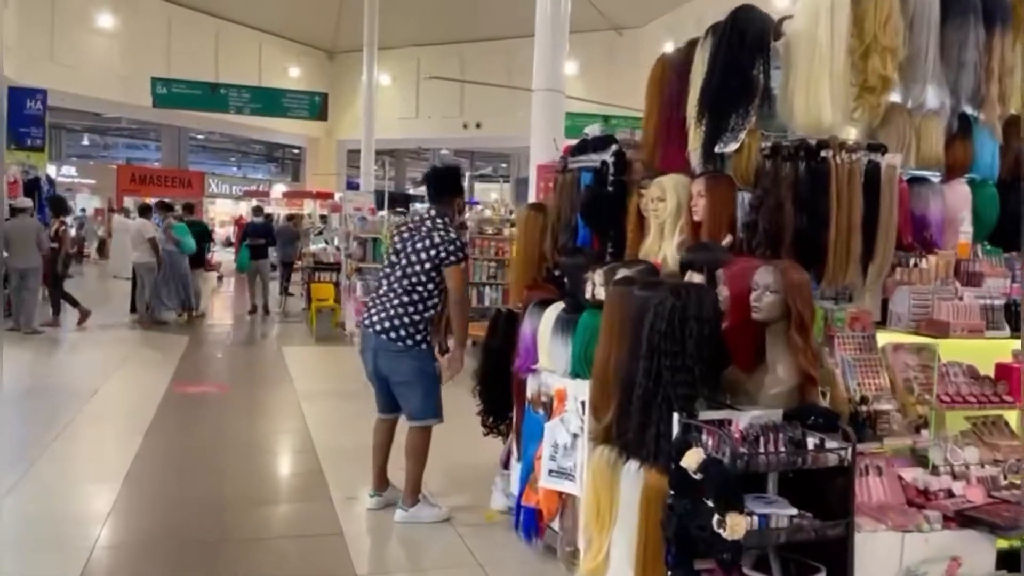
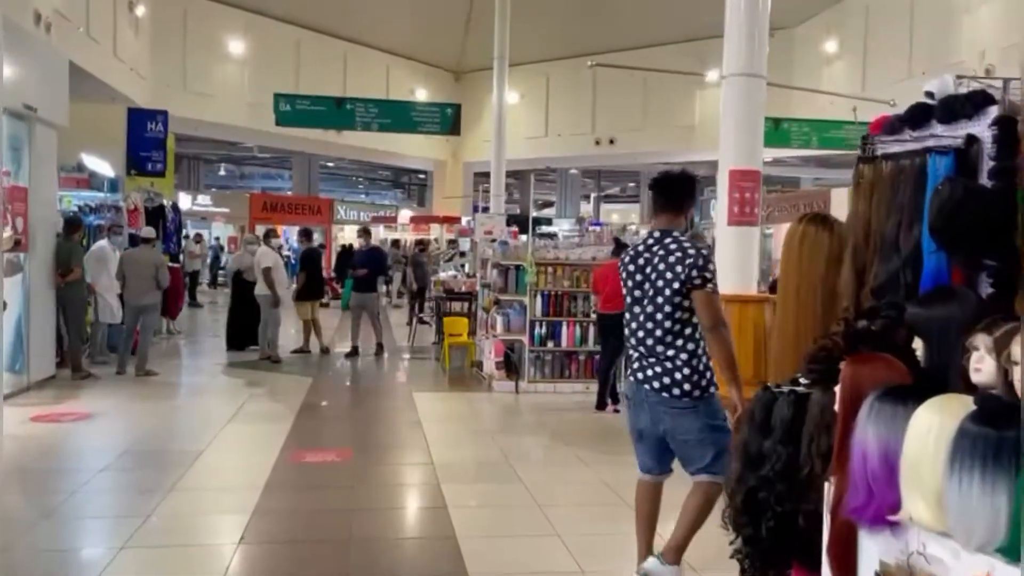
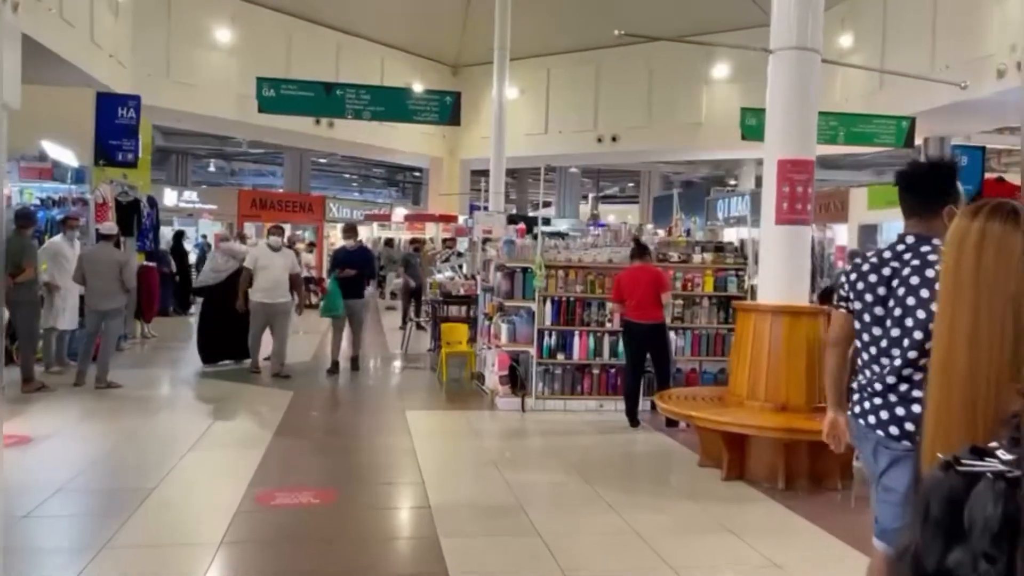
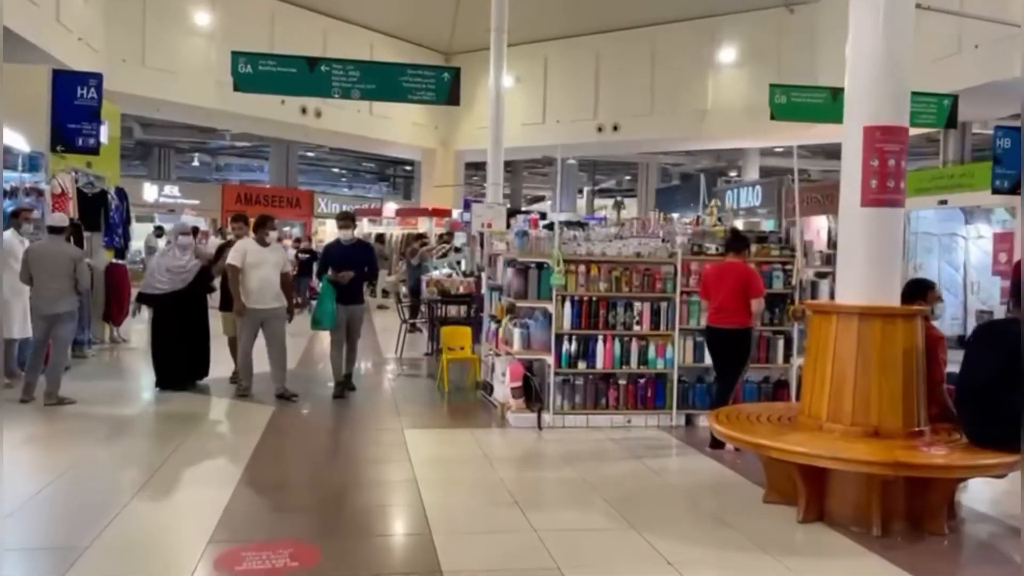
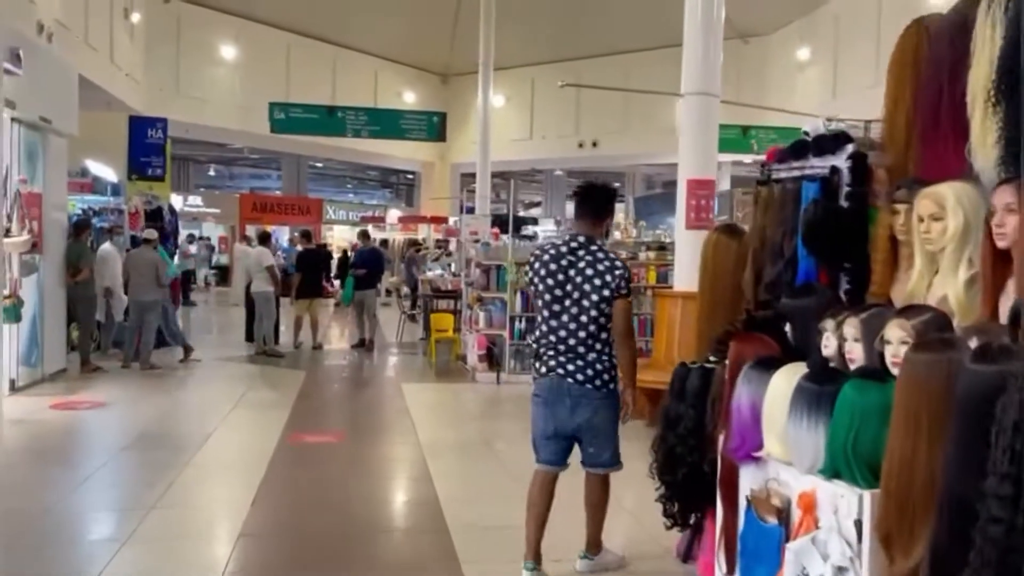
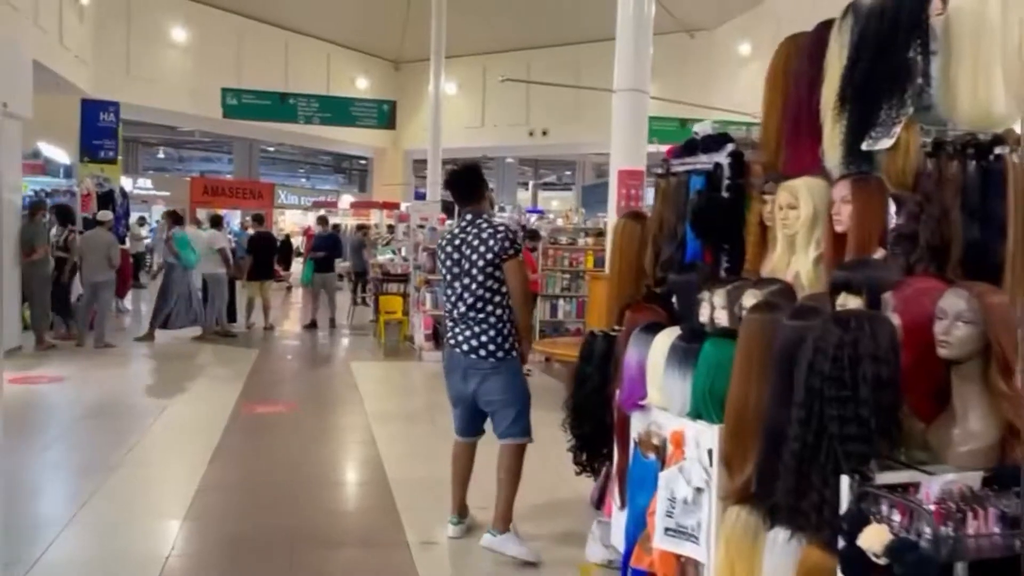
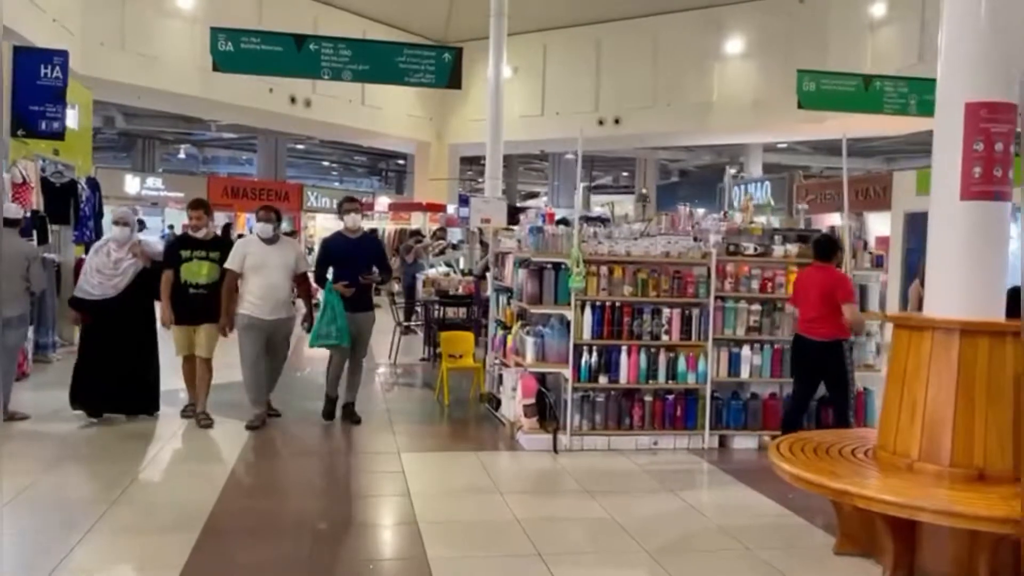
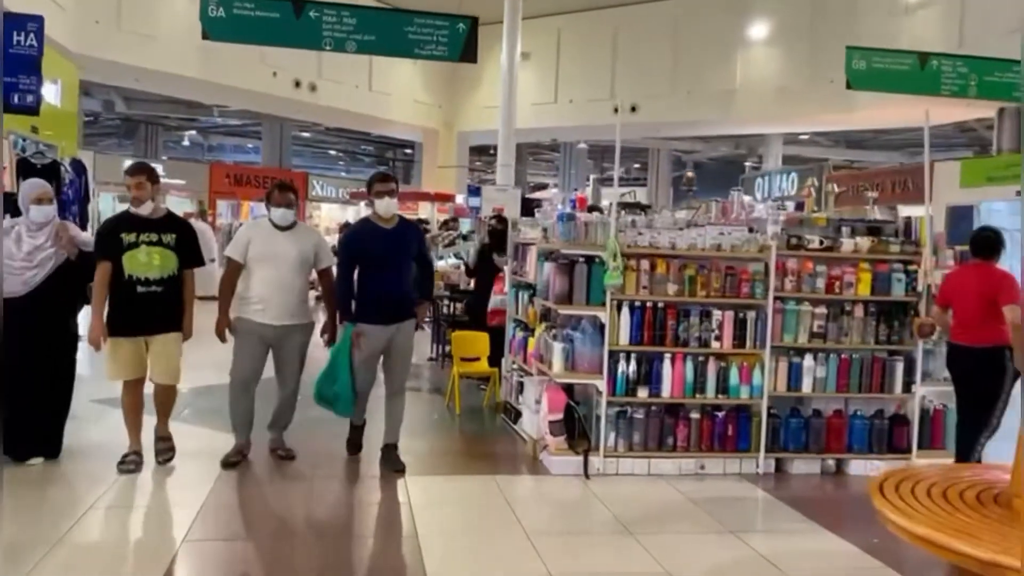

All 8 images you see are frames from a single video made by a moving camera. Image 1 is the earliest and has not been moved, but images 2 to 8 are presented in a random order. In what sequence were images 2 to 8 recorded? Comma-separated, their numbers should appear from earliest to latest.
6, 5, 2, 3, 4, 7, 8
